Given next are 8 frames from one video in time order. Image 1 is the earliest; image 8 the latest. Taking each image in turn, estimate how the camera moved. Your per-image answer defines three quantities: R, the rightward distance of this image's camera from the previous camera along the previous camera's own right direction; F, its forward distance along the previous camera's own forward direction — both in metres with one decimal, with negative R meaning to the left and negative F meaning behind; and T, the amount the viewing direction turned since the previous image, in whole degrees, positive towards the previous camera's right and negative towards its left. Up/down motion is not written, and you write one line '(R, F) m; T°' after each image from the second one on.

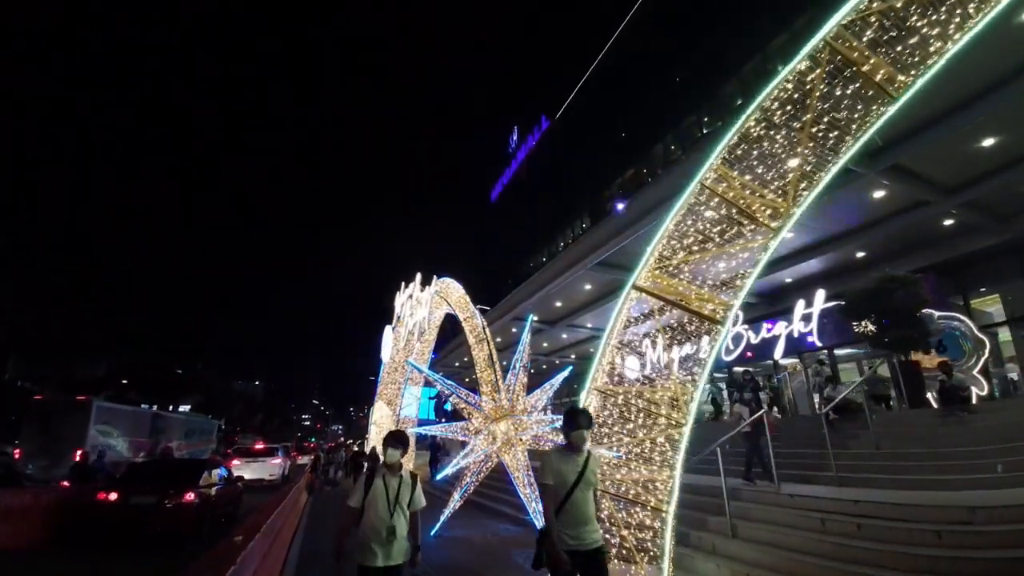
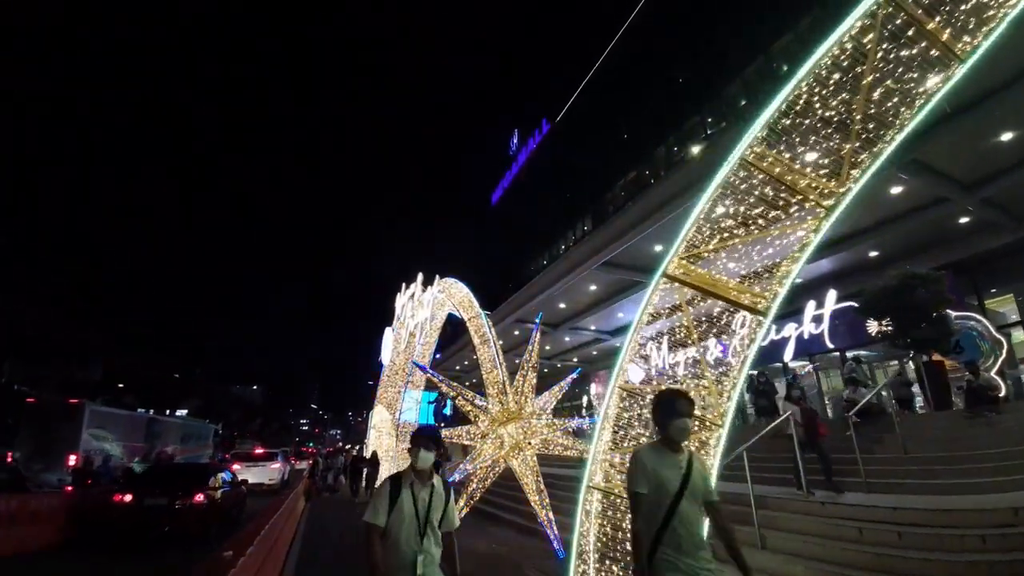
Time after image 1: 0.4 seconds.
(-0.2, +0.4) m; 0°
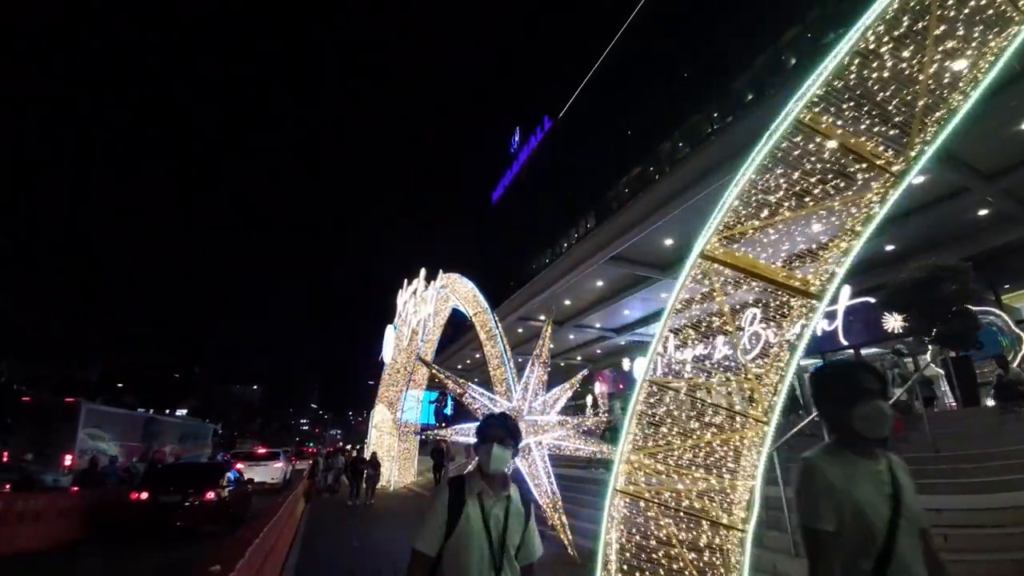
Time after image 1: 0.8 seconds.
(-0.2, +0.5) m; 0°
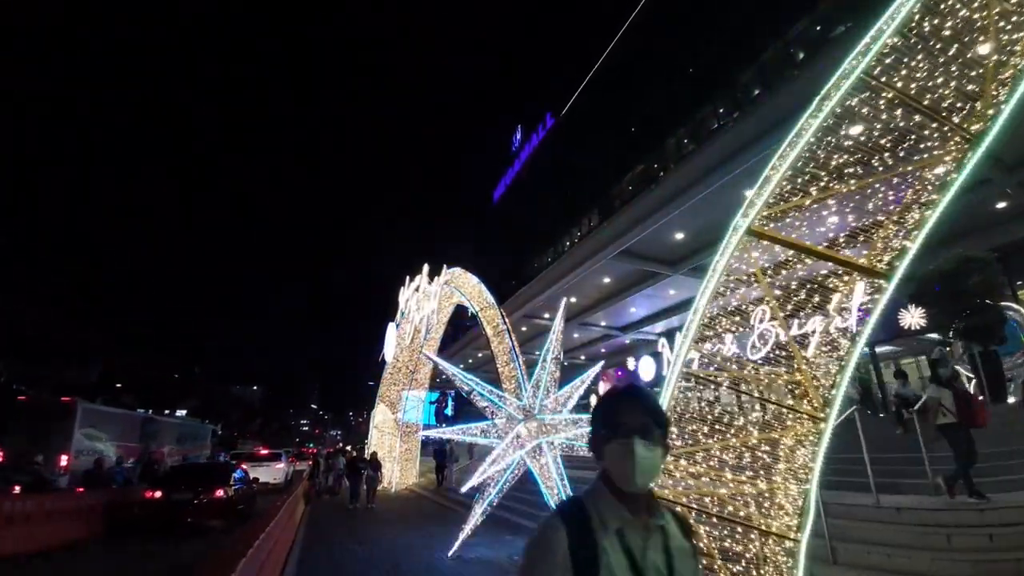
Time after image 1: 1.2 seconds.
(-0.2, +0.4) m; 0°
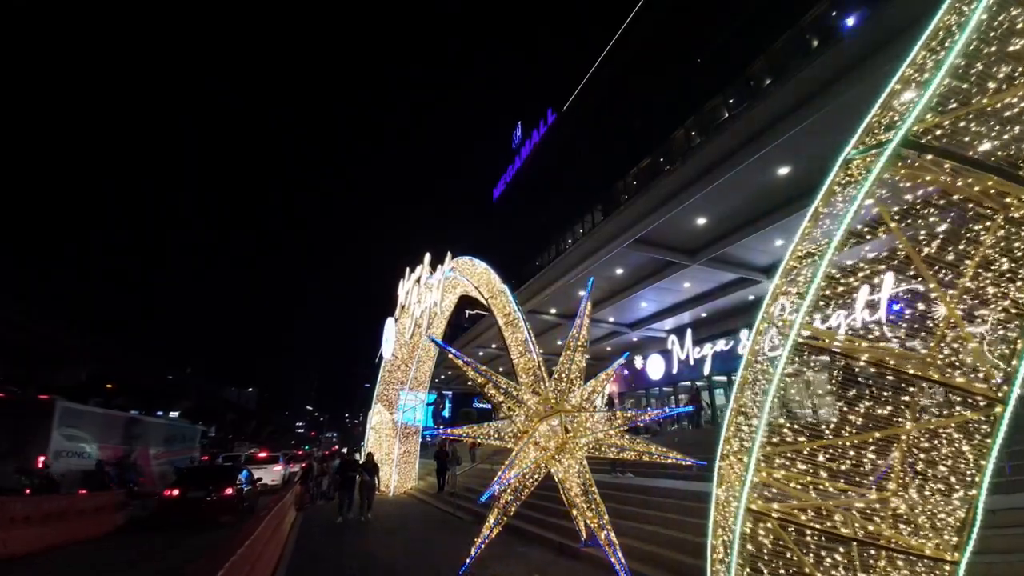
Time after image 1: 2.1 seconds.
(-0.3, +1.1) m; 0°
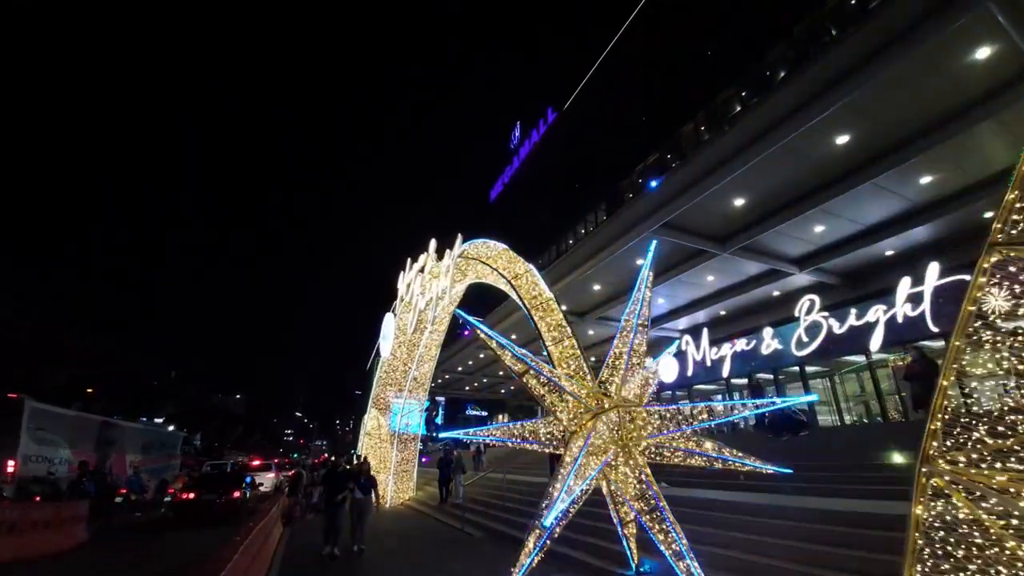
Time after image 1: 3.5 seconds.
(-0.6, +1.5) m; +1°
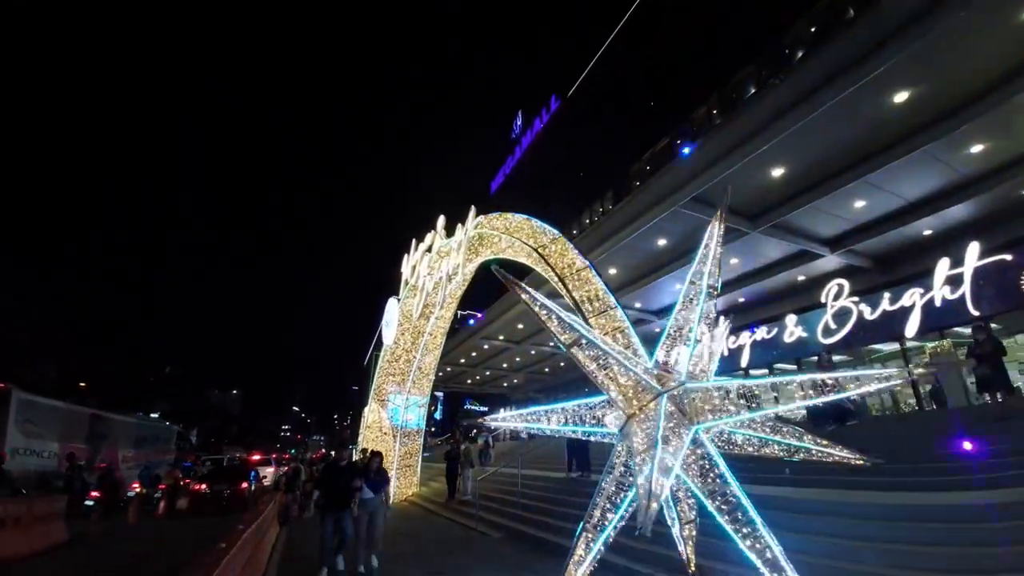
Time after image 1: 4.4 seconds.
(-0.4, +1.0) m; 0°
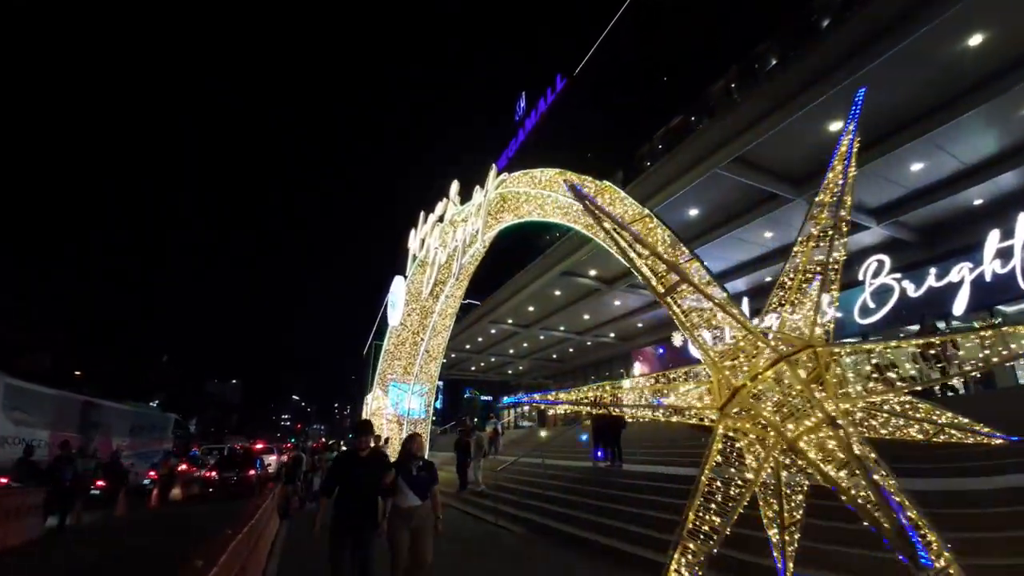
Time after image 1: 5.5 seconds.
(-0.5, +1.2) m; 0°
